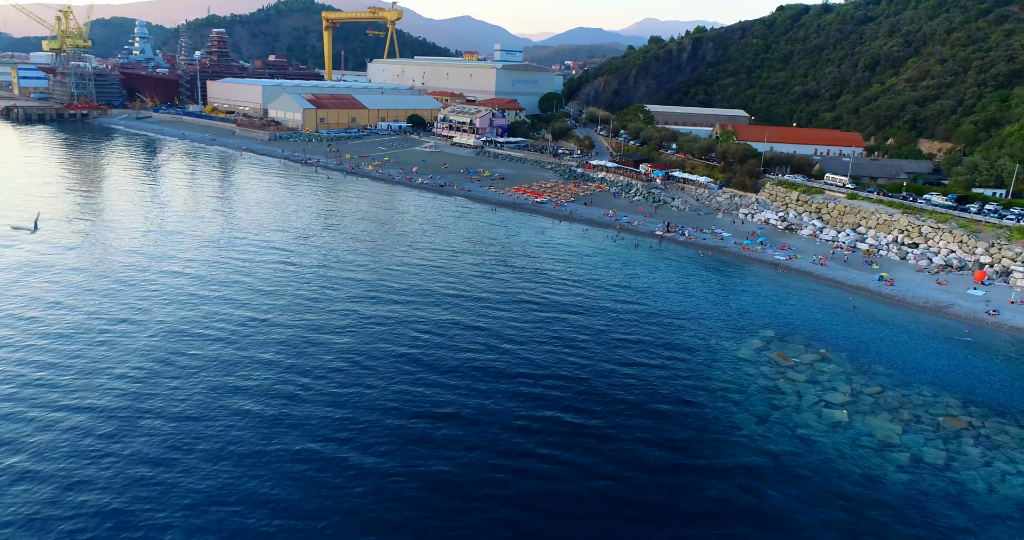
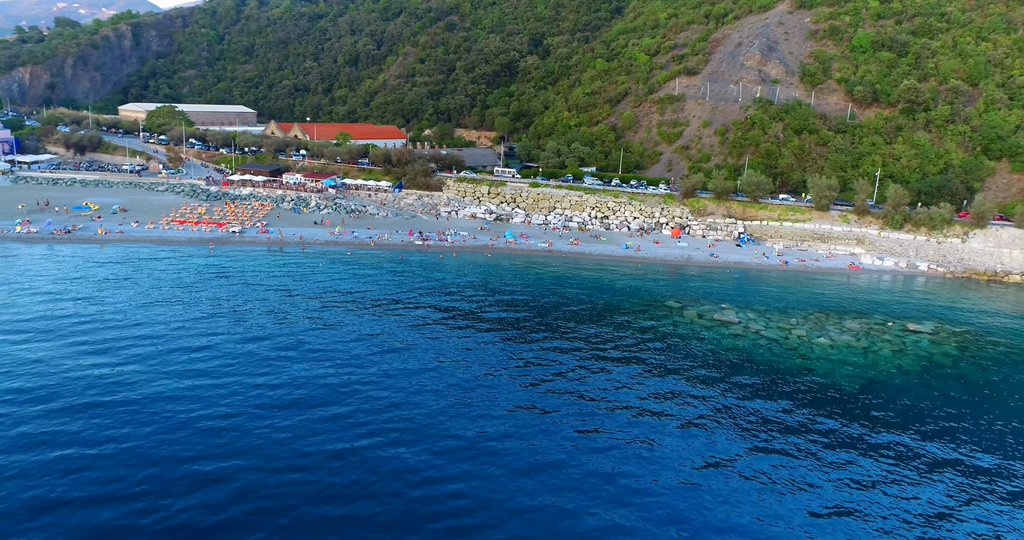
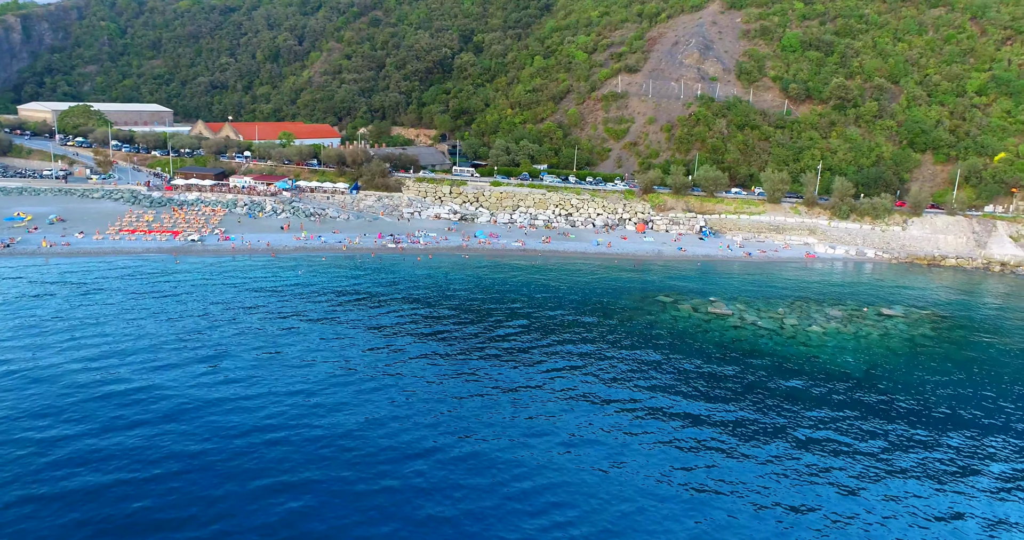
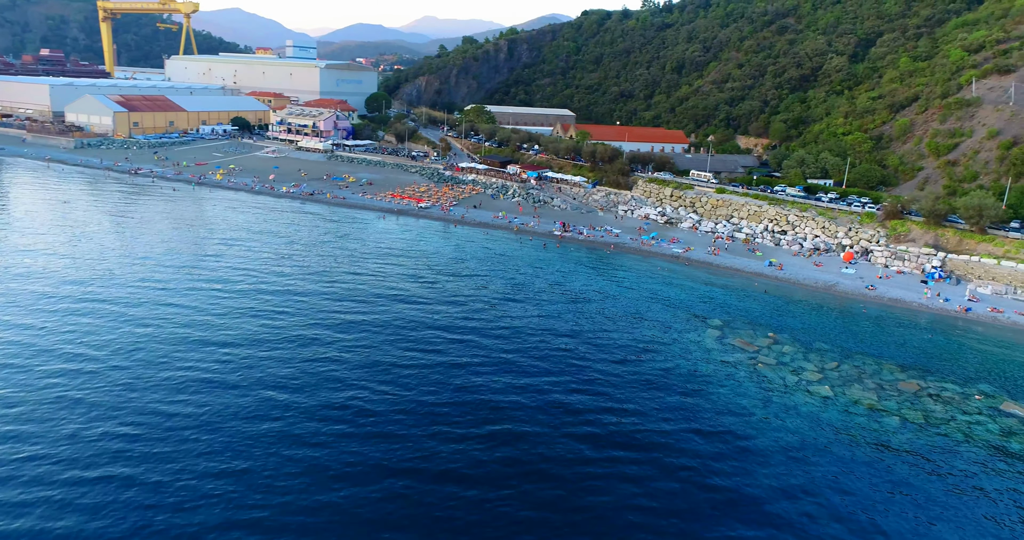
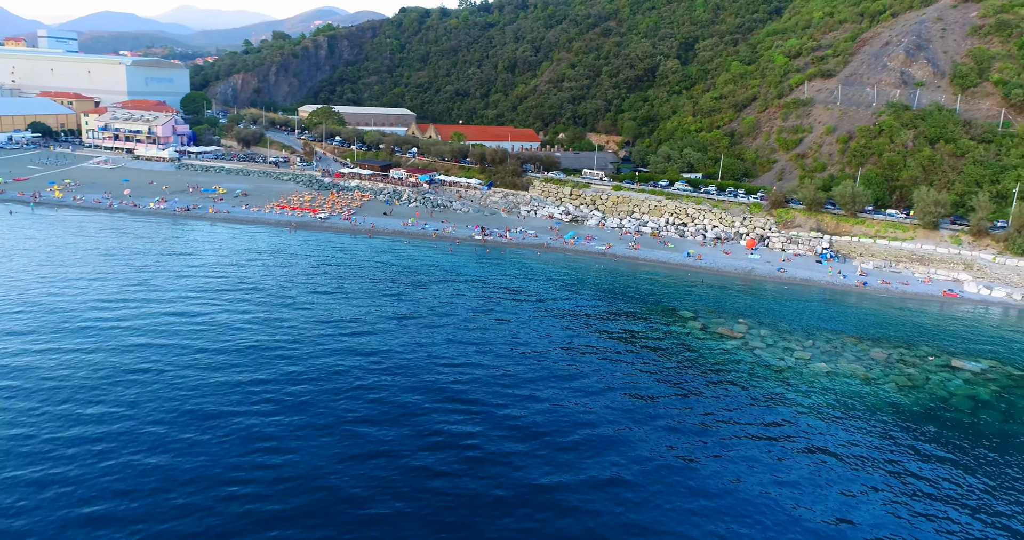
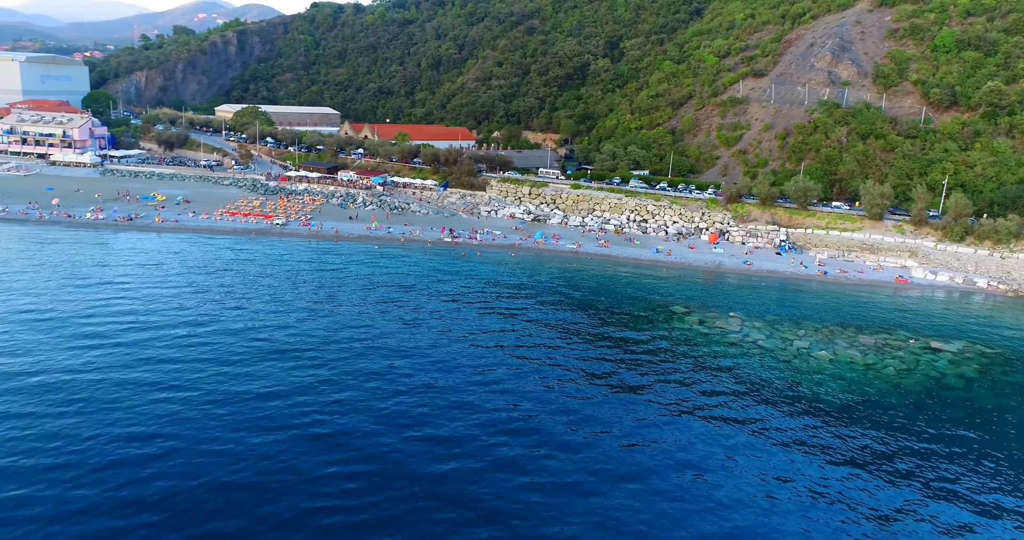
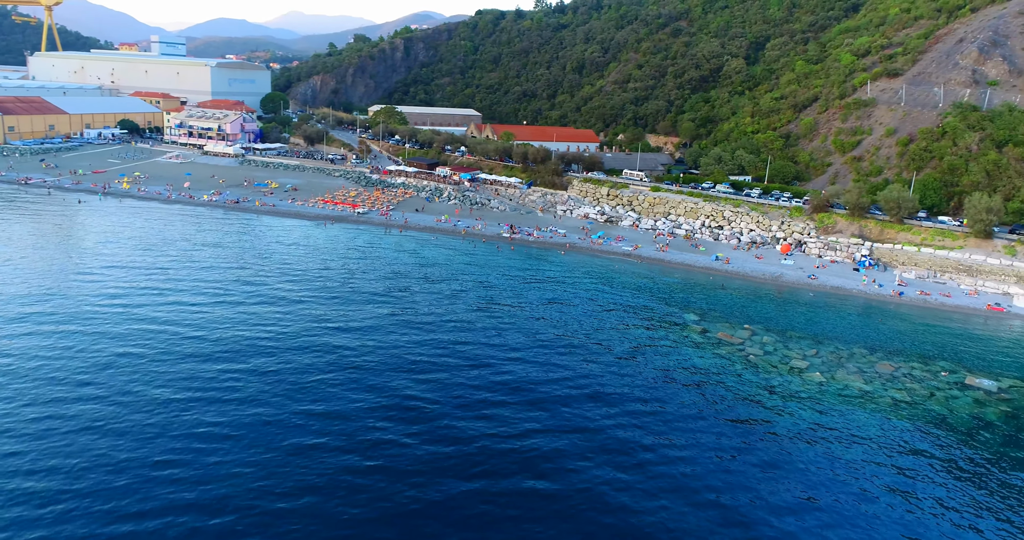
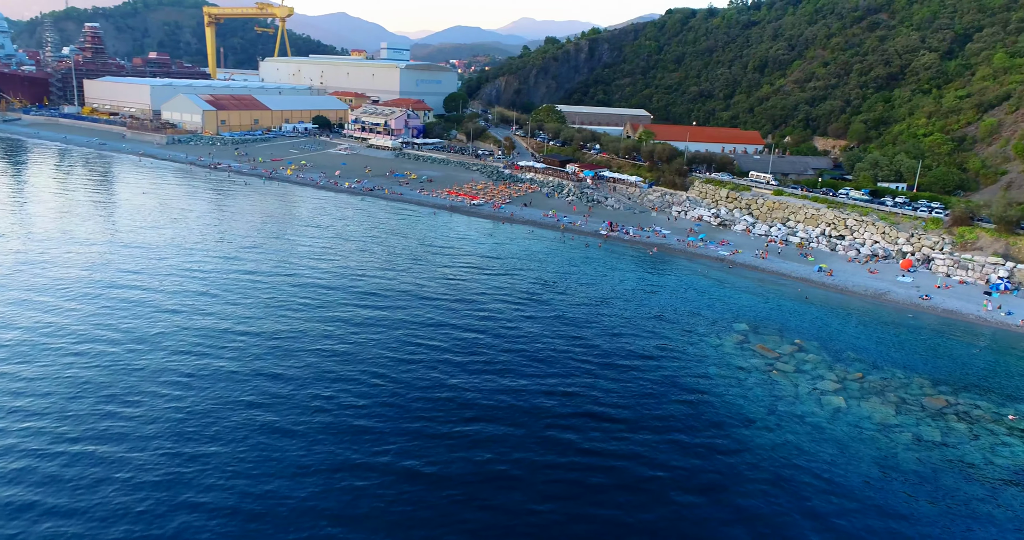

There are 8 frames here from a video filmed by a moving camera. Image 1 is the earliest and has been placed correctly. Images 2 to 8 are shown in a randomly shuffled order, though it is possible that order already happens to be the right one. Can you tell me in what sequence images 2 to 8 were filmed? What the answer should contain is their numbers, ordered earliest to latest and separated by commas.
8, 4, 7, 5, 6, 2, 3
